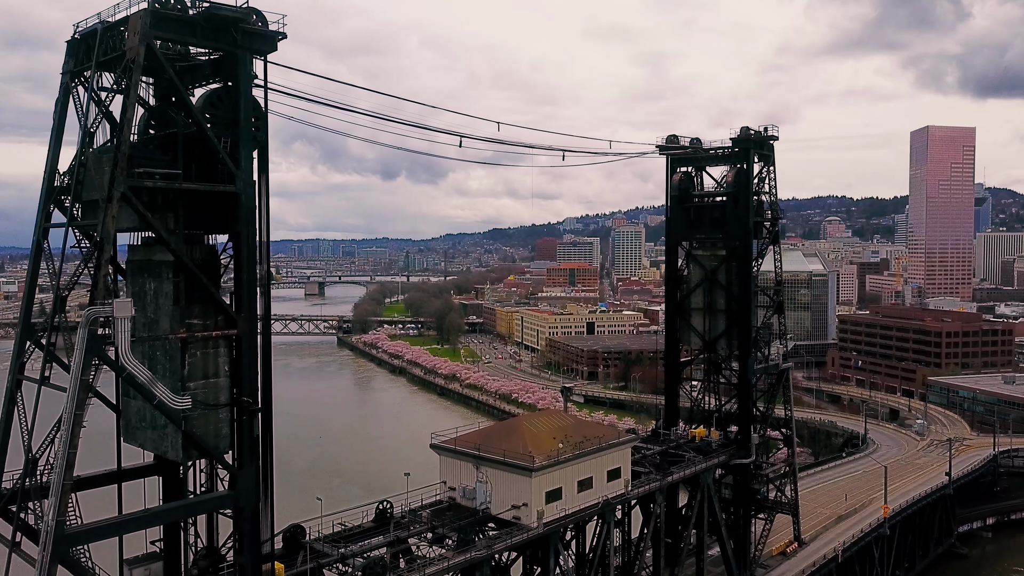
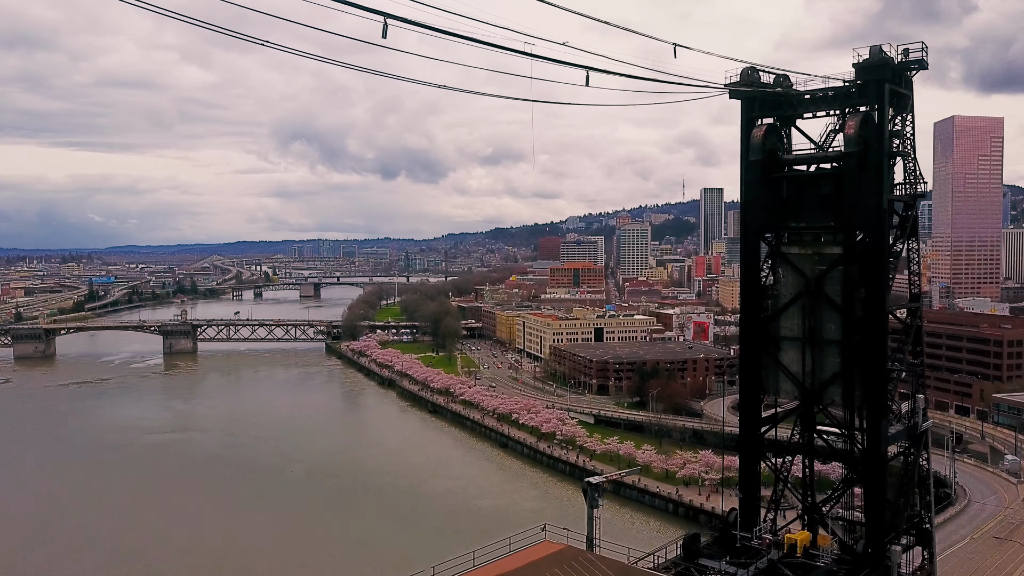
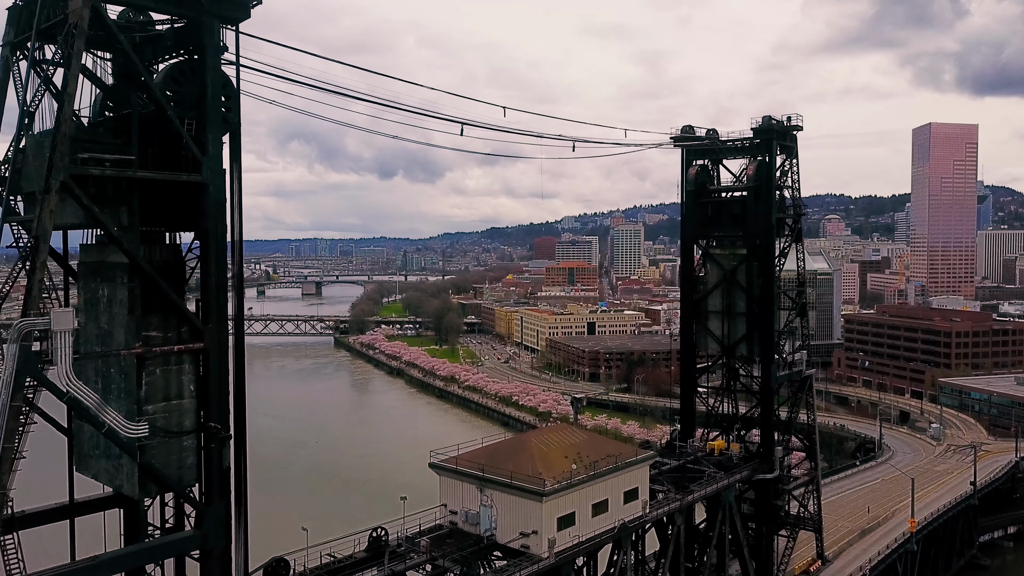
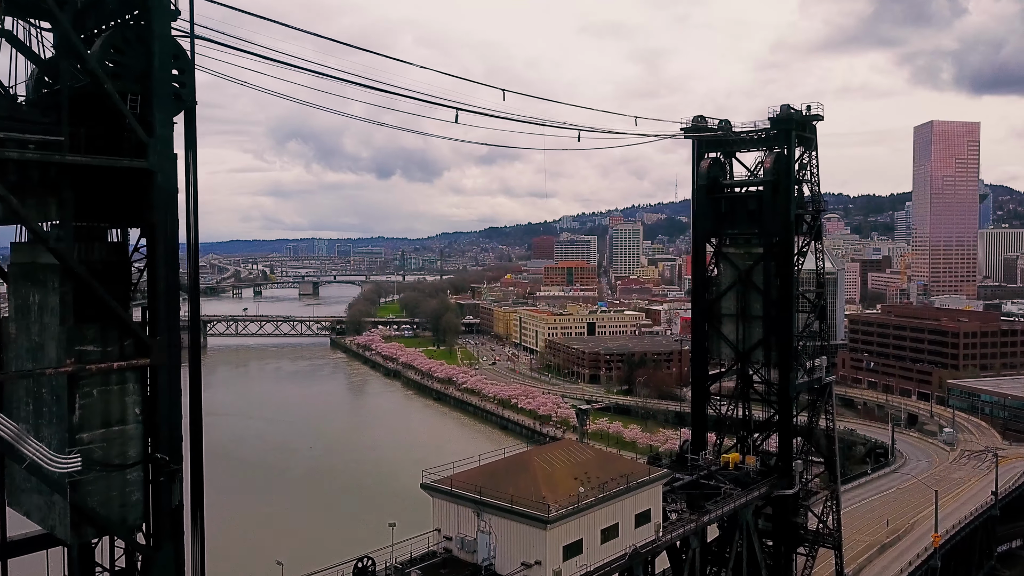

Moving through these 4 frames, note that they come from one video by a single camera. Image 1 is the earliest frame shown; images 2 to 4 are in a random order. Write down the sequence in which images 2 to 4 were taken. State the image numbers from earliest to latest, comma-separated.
3, 4, 2
